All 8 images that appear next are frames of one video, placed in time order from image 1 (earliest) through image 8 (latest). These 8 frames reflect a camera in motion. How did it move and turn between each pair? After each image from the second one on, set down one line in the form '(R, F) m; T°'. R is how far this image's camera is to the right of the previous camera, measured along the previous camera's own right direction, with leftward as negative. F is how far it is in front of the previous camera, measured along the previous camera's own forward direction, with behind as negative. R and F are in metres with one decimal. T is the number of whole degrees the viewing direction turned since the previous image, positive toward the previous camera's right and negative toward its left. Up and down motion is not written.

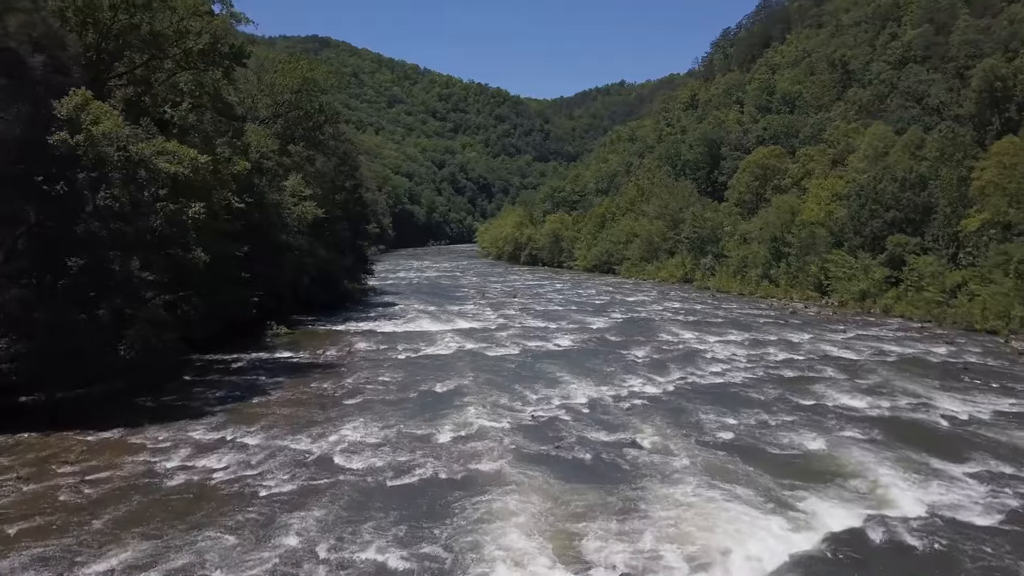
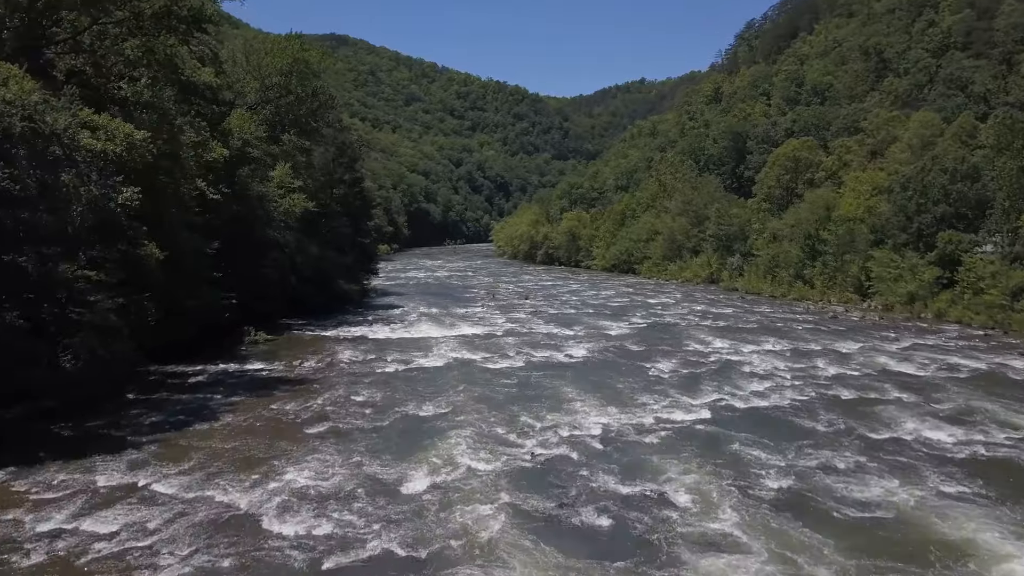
(+0.4, +3.3) m; -1°
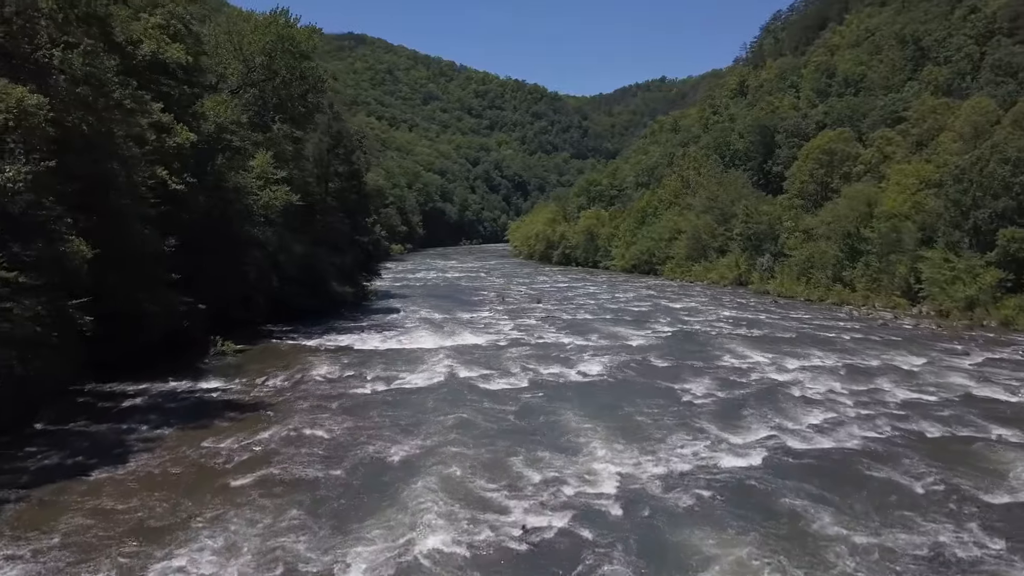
(+0.4, +3.4) m; -1°
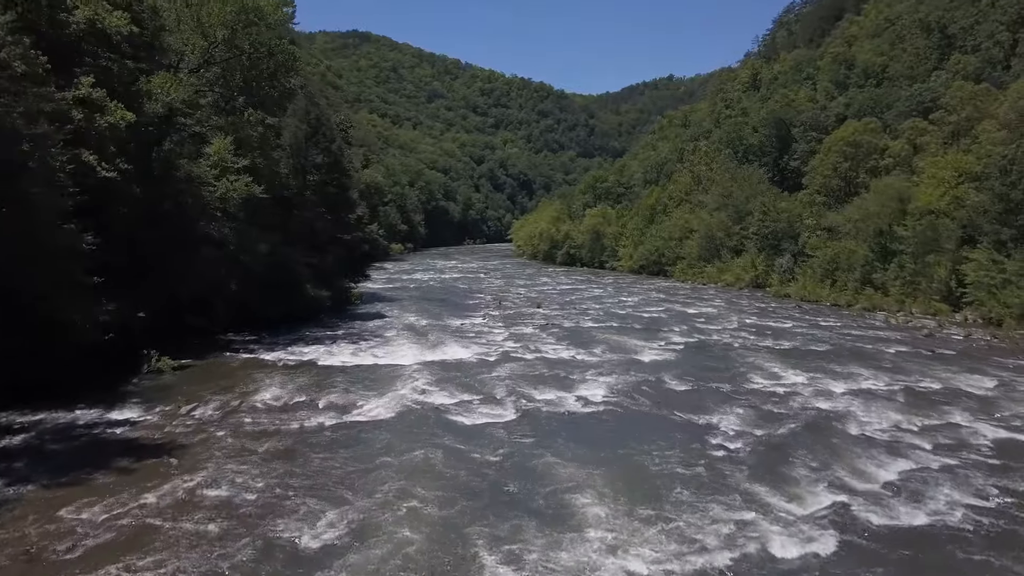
(+0.4, +3.5) m; 0°
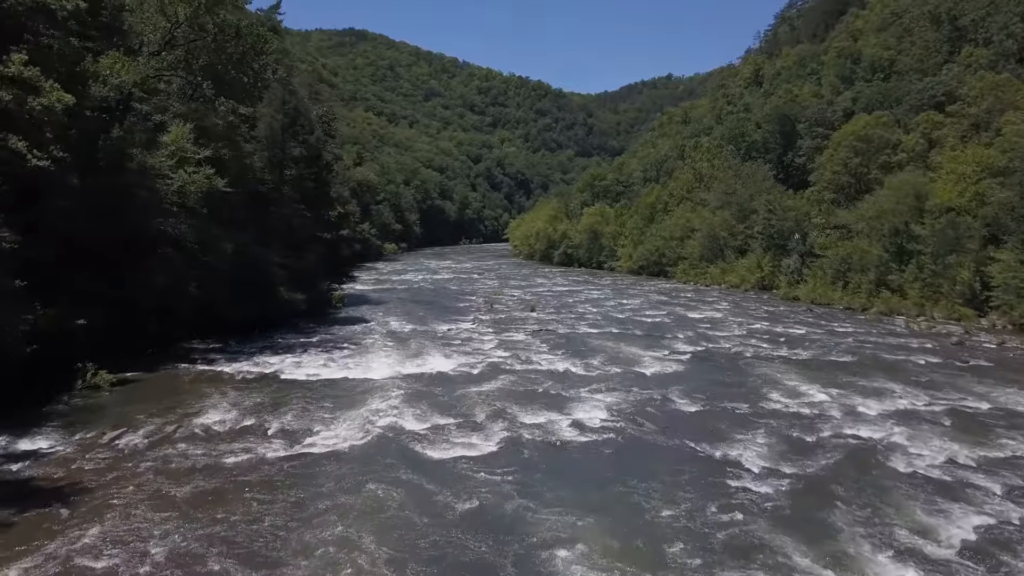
(+0.3, +2.3) m; 0°
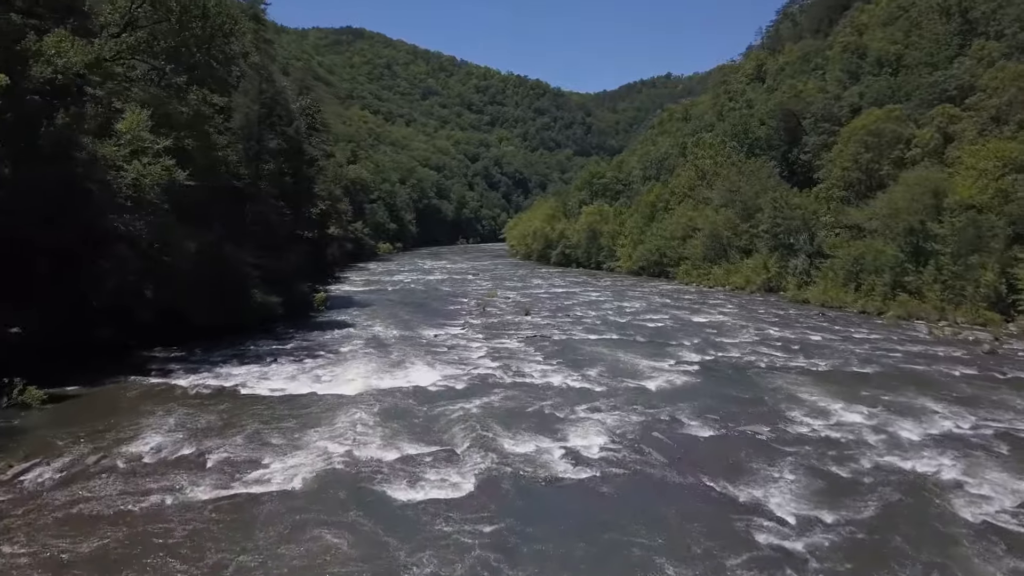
(+0.2, +2.0) m; 0°
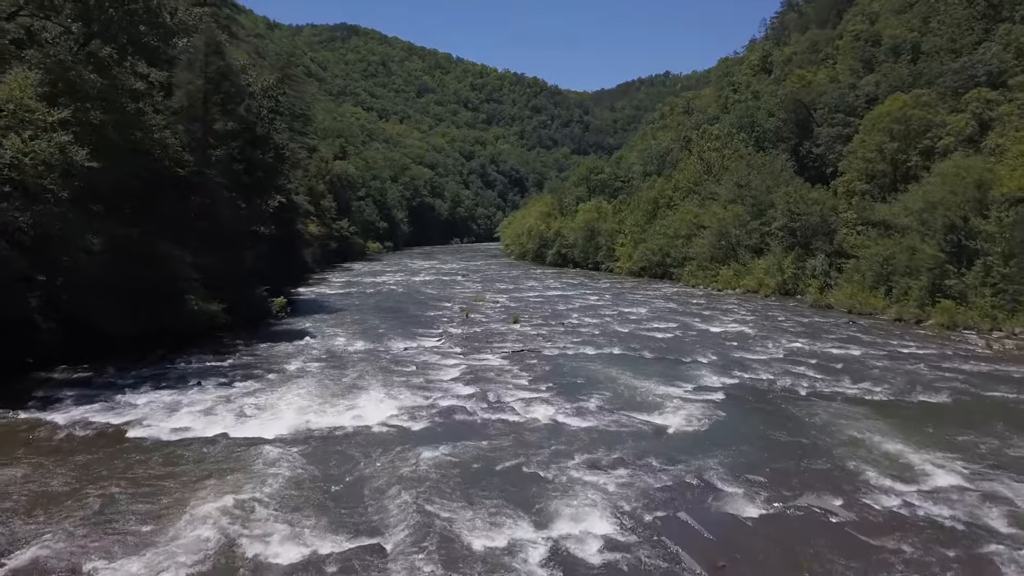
(+0.4, +3.9) m; 0°
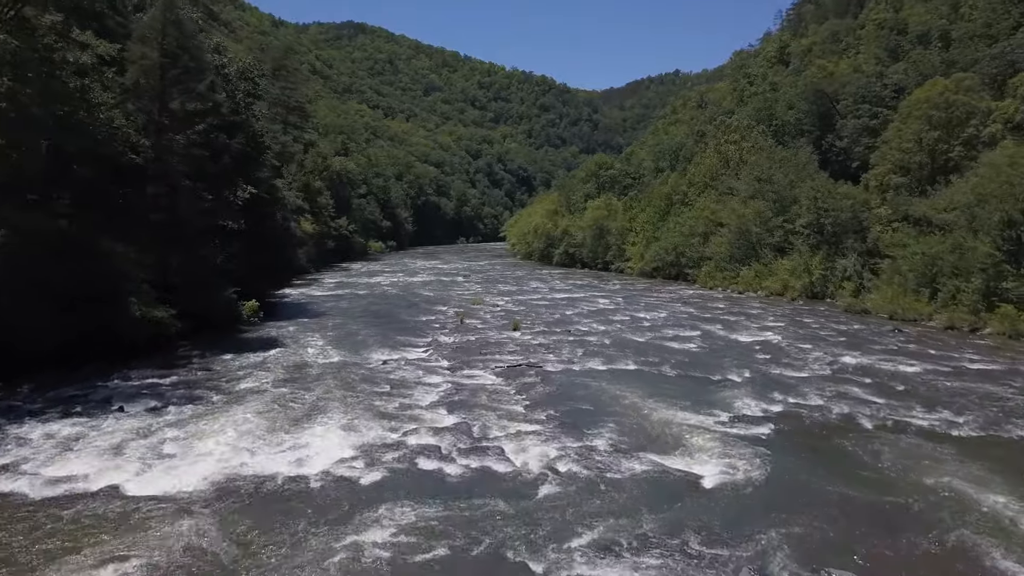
(+0.3, +3.1) m; -1°
